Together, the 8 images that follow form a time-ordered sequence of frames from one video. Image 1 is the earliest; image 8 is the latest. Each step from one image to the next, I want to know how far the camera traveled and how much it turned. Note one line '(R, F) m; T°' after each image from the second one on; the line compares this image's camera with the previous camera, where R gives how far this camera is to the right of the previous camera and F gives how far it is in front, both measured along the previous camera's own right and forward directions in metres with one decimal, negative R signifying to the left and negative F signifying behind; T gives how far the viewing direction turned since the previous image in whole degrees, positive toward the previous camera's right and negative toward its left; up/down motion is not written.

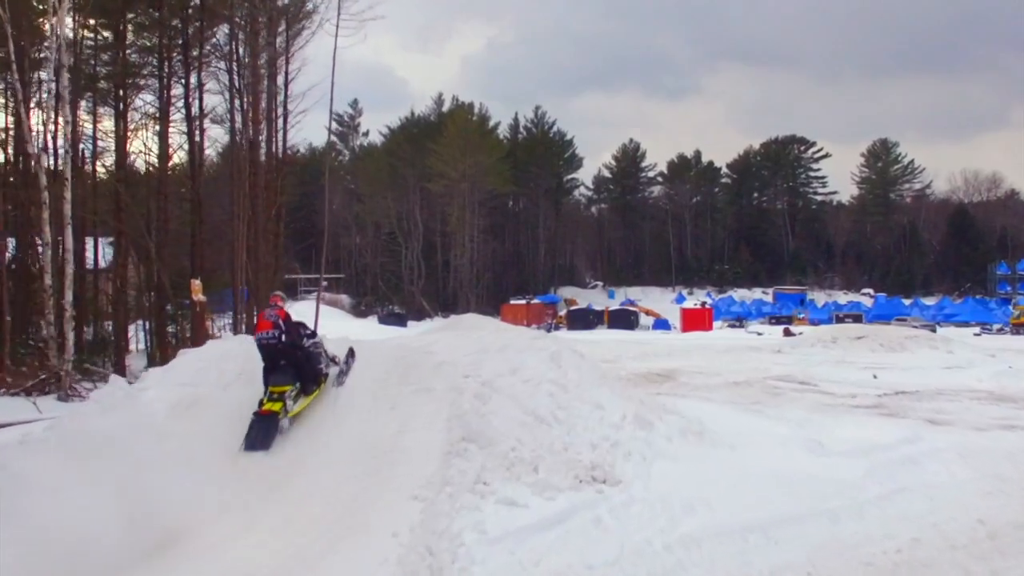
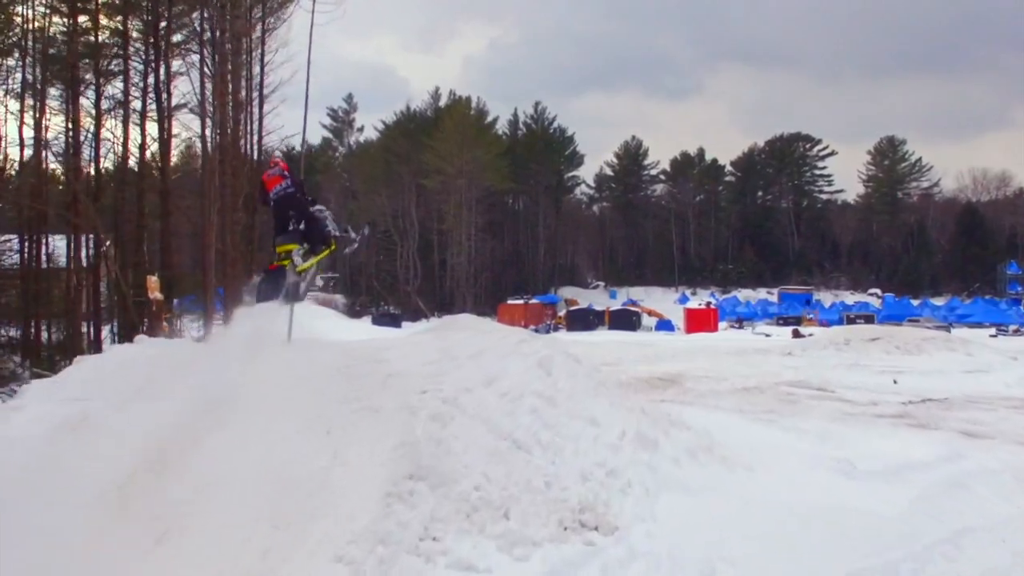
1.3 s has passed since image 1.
(+0.2, +1.3) m; 0°
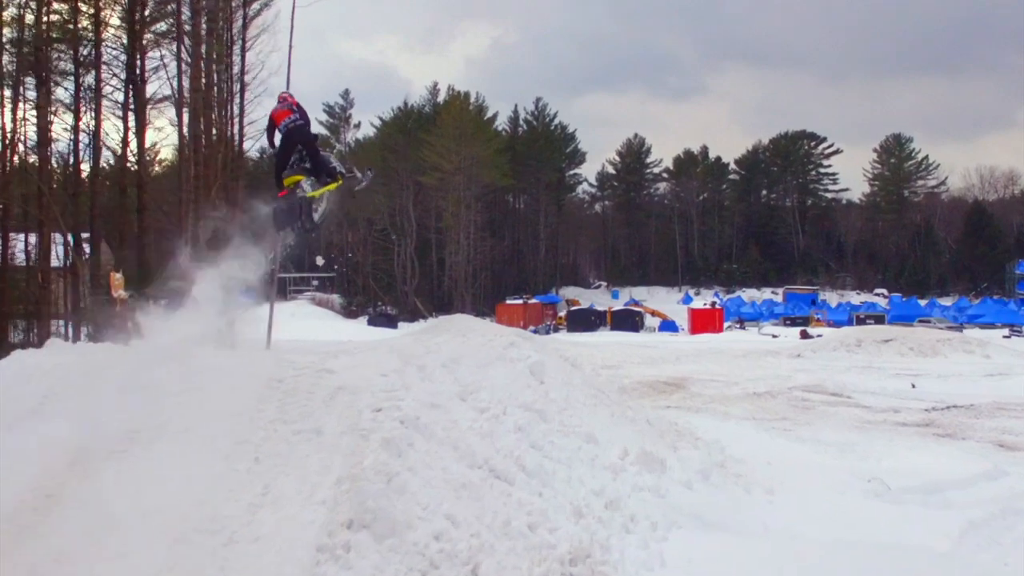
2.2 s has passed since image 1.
(+0.1, +1.0) m; 0°
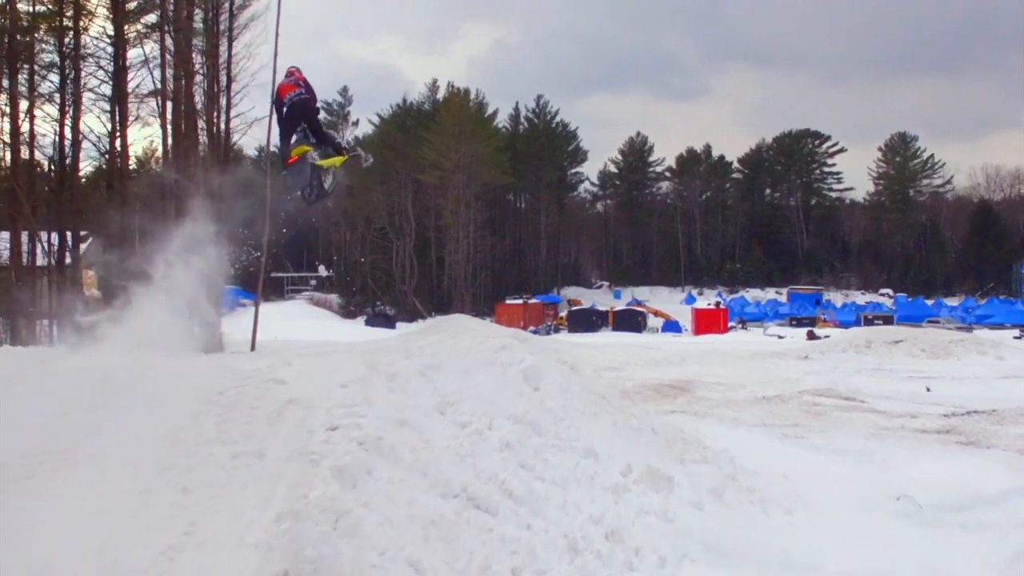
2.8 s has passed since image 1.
(+0.1, +0.7) m; 0°
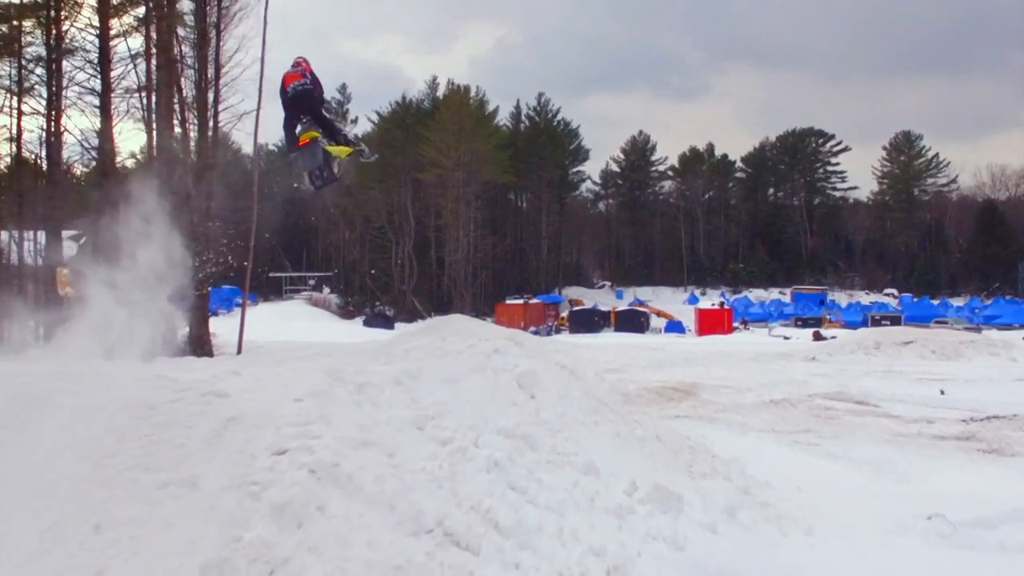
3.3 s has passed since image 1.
(+0.1, +0.6) m; 0°
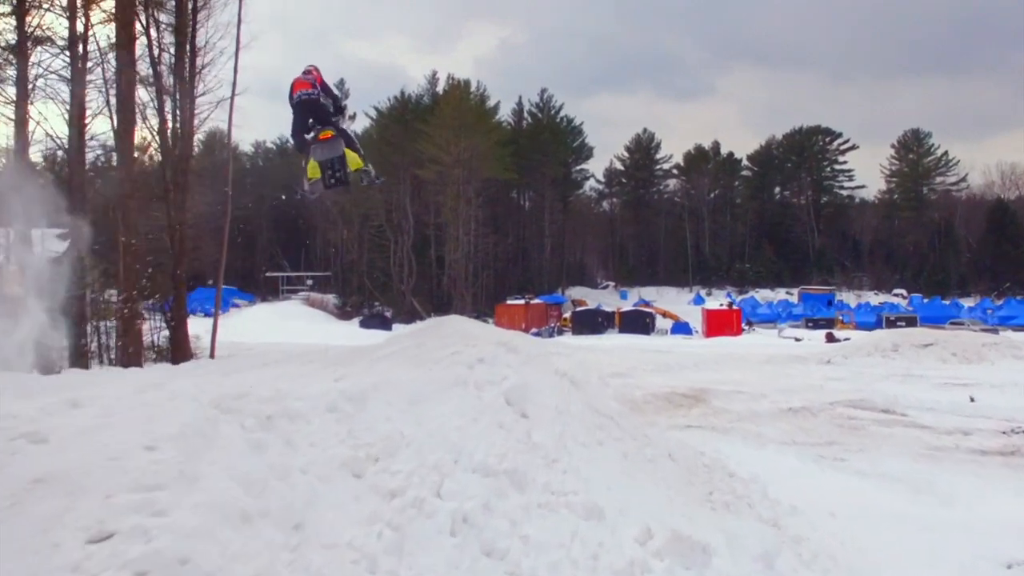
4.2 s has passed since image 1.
(+0.1, +1.1) m; 0°
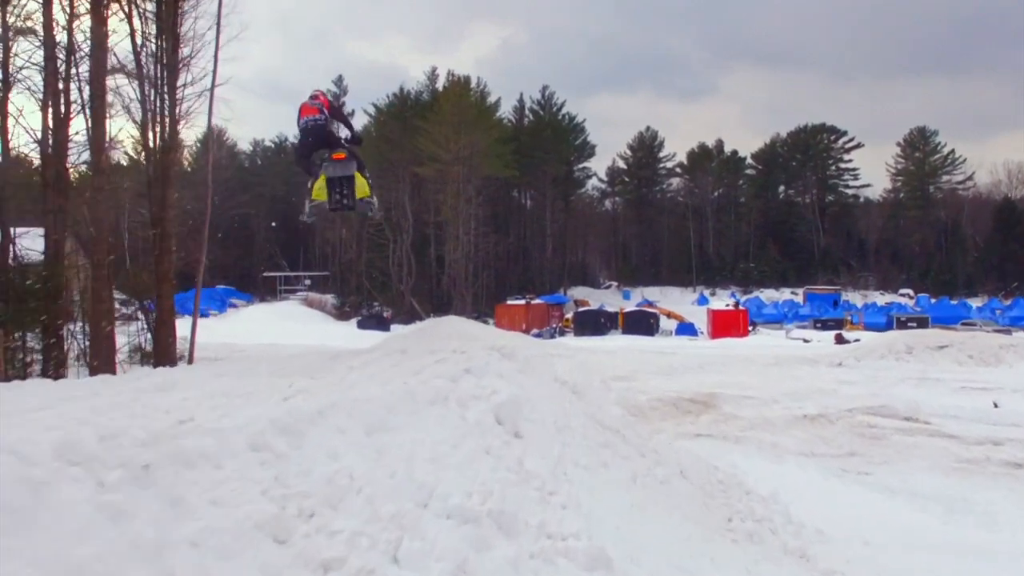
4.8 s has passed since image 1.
(+0.1, +0.7) m; 0°
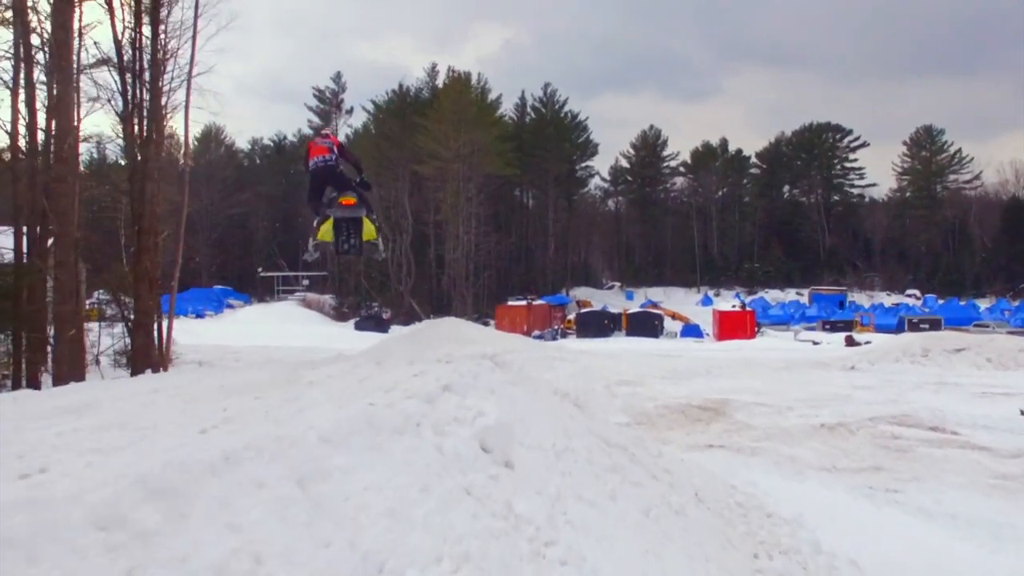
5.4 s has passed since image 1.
(+0.1, +0.8) m; 0°
